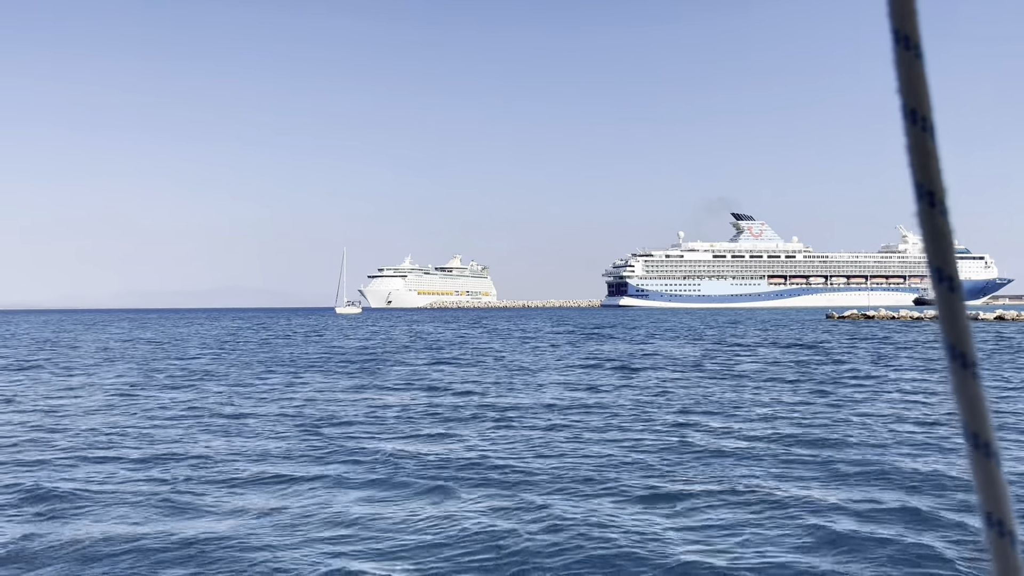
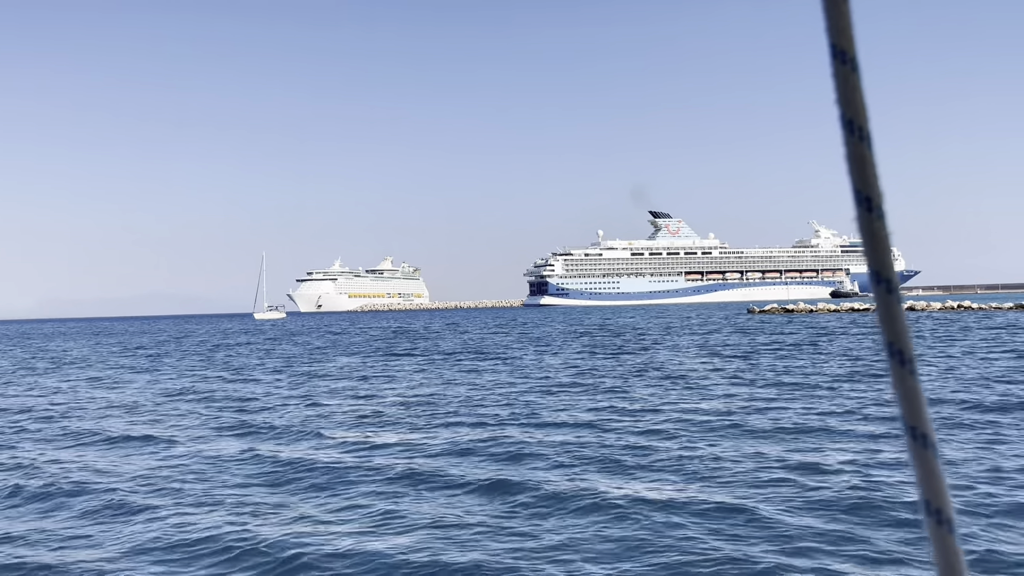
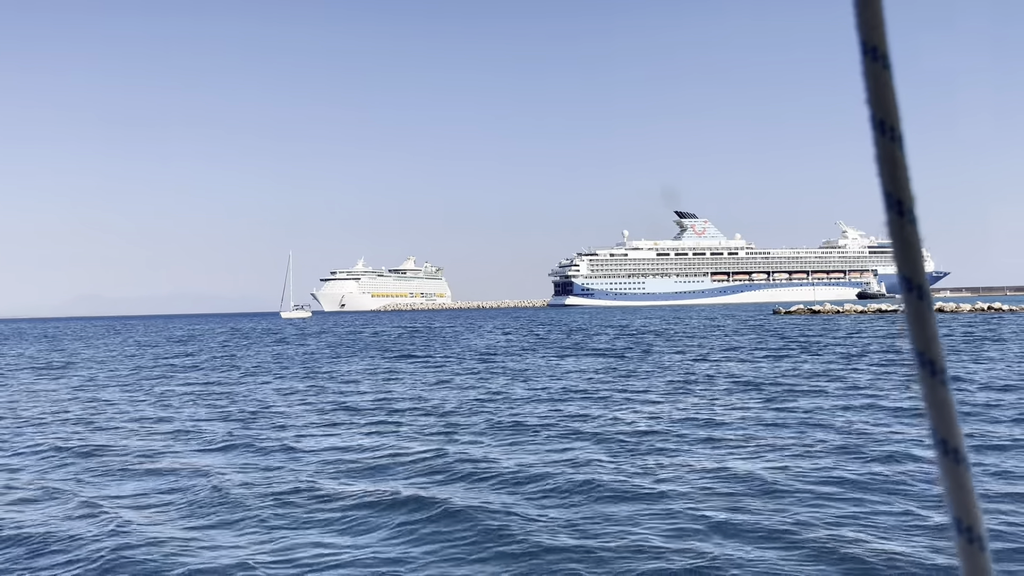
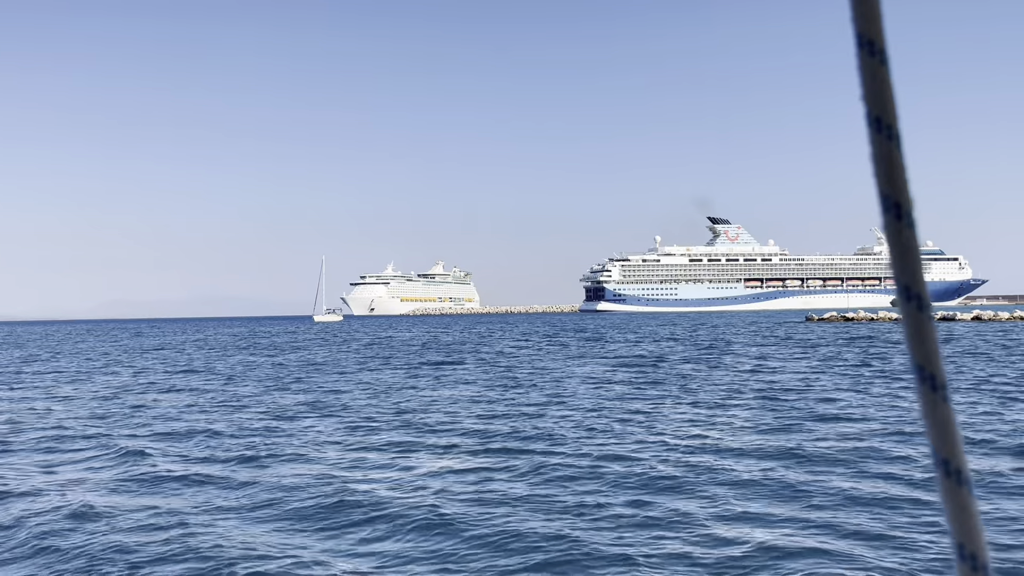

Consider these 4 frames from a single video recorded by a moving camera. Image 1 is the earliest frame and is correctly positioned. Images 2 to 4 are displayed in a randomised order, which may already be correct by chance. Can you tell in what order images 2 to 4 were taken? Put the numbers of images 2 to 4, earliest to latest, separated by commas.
4, 3, 2
